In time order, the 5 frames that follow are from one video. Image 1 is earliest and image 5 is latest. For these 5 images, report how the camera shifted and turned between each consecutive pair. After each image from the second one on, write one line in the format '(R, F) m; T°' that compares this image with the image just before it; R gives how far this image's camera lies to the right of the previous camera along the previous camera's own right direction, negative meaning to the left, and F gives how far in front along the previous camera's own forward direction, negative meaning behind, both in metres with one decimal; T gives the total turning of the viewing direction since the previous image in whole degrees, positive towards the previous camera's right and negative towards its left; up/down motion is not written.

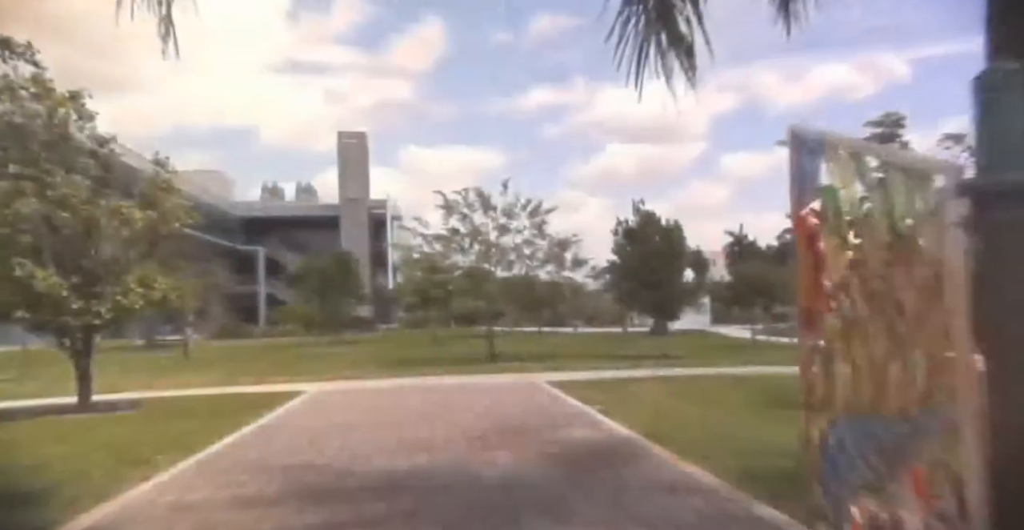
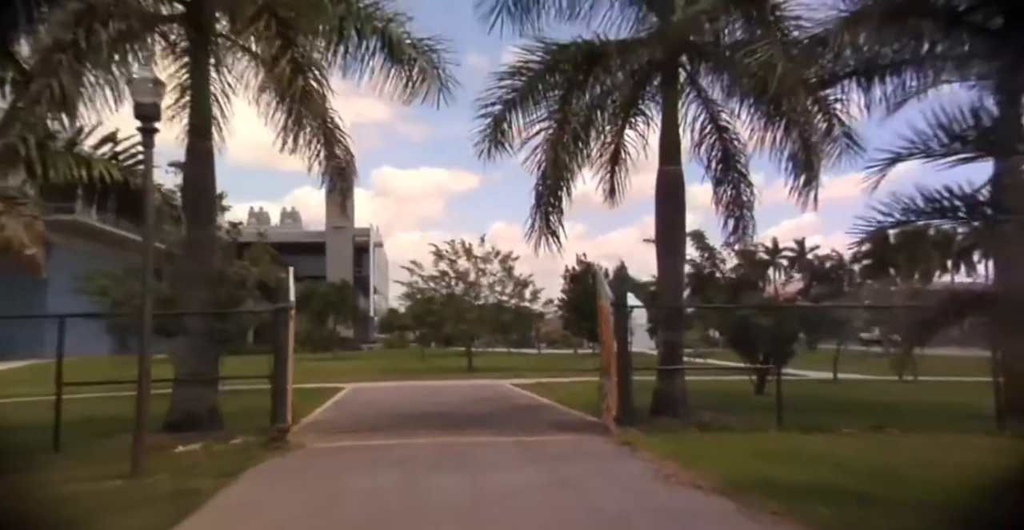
(-0.1, -8.4) m; +2°
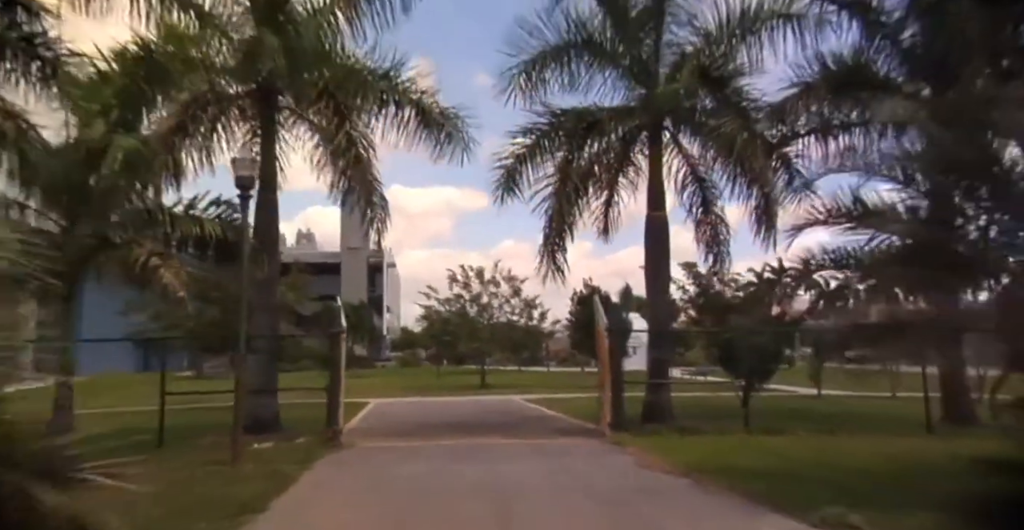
(0.0, -2.4) m; -1°
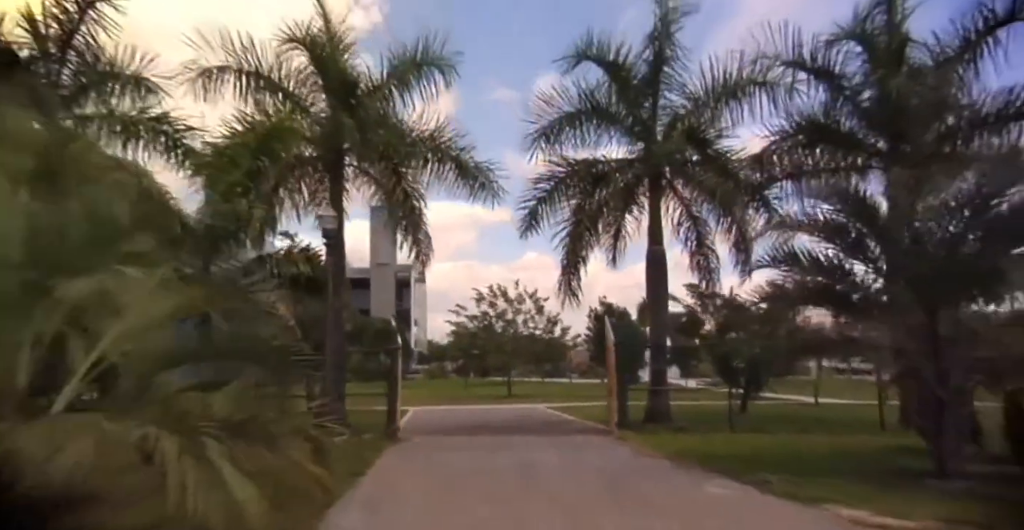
(0.0, -3.0) m; -2°
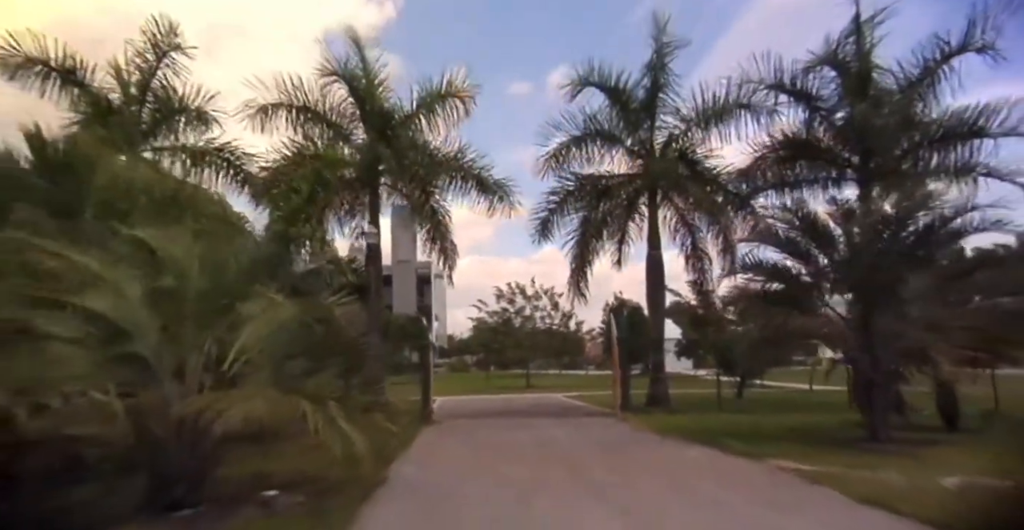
(+0.1, -2.4) m; -1°
